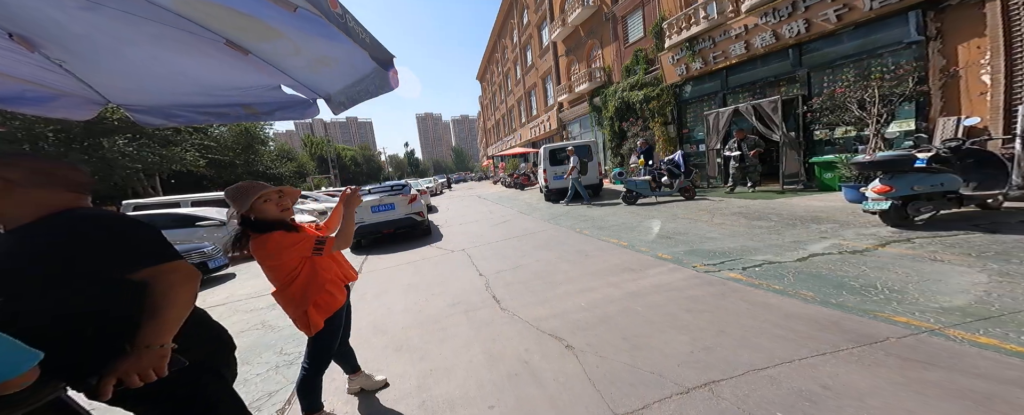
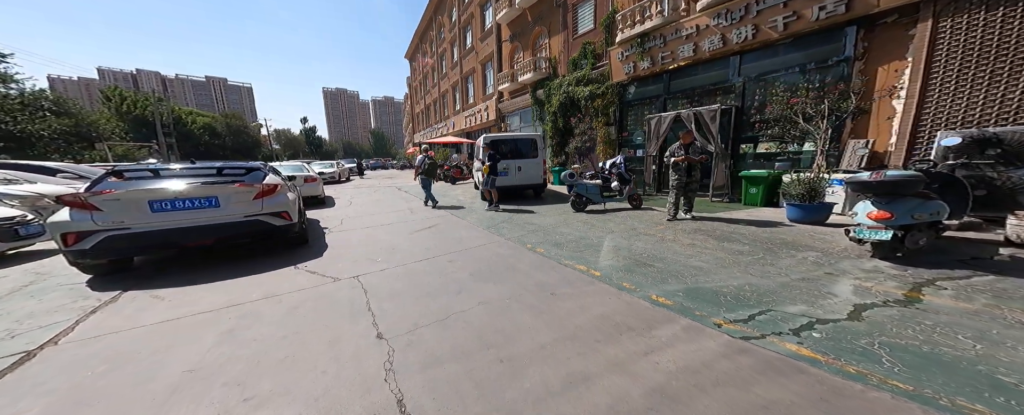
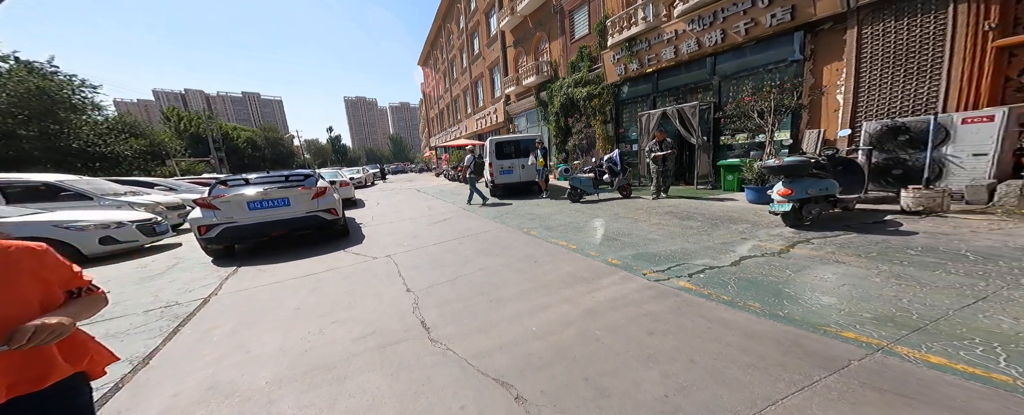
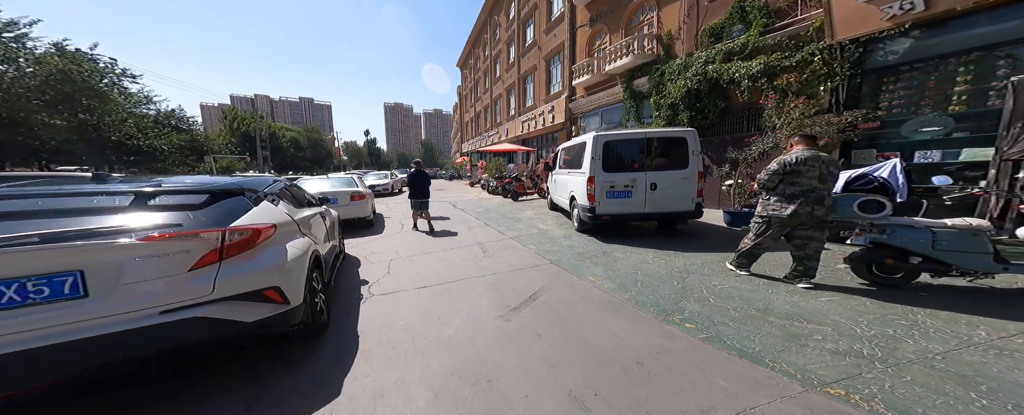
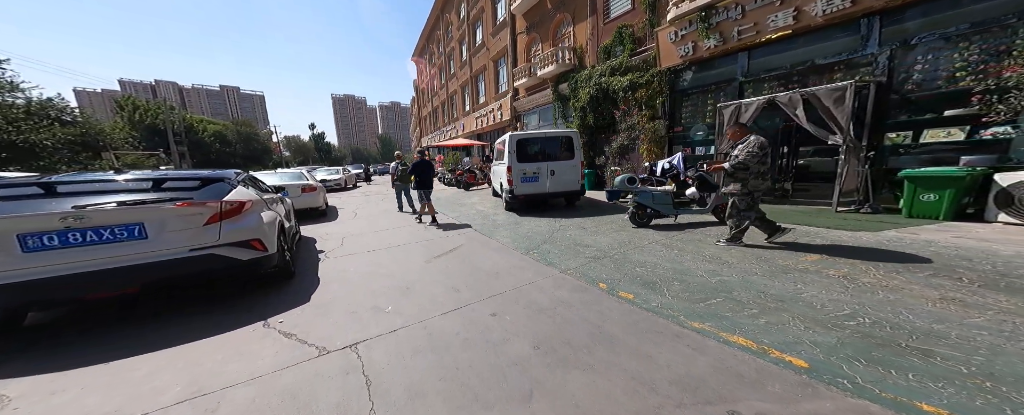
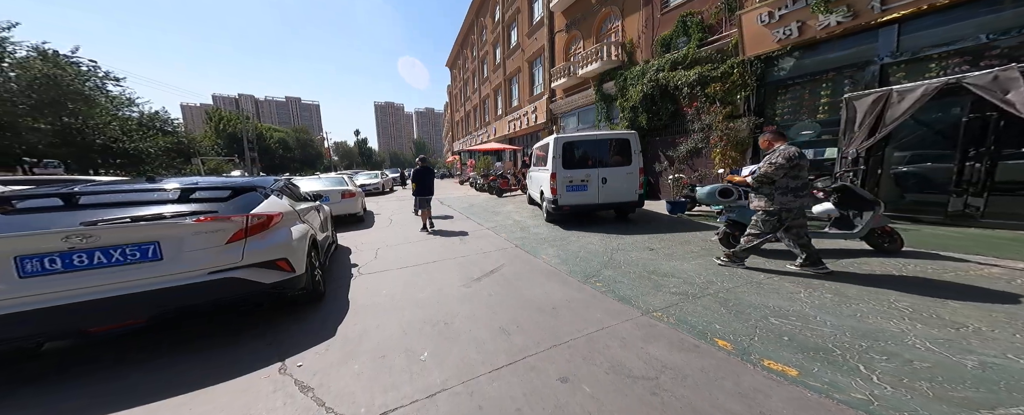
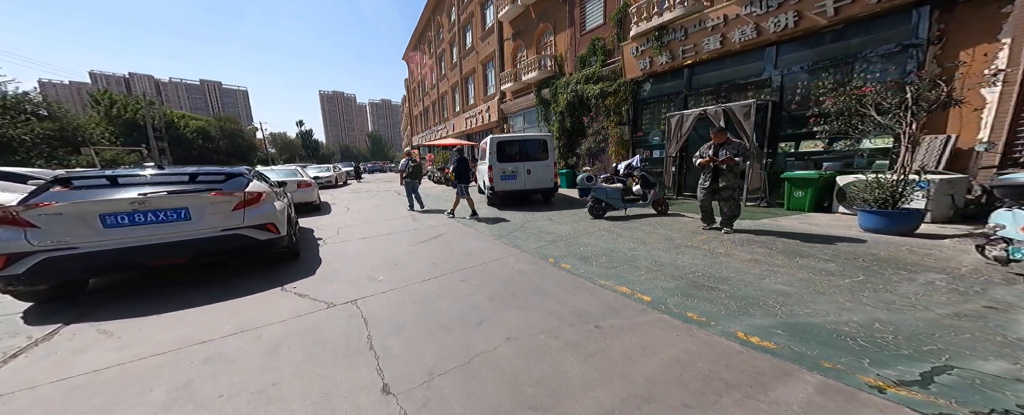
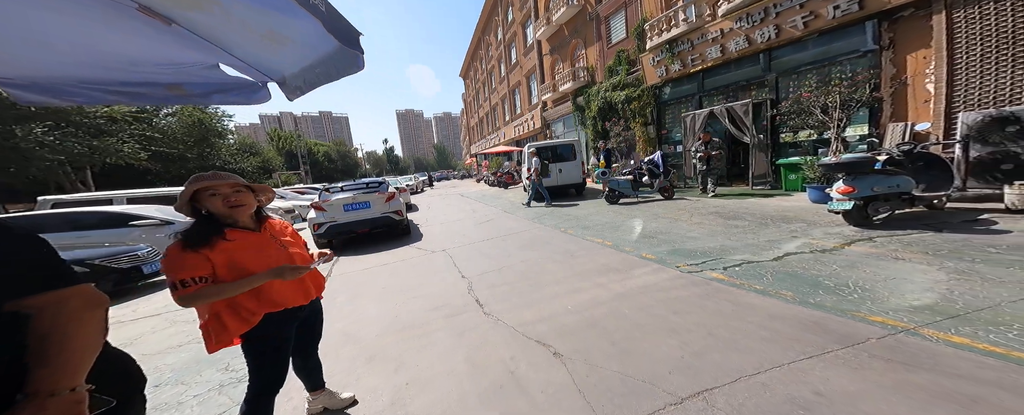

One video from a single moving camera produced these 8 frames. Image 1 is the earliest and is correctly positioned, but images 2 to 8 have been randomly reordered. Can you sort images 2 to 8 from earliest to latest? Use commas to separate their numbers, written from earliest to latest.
8, 3, 2, 7, 5, 6, 4
